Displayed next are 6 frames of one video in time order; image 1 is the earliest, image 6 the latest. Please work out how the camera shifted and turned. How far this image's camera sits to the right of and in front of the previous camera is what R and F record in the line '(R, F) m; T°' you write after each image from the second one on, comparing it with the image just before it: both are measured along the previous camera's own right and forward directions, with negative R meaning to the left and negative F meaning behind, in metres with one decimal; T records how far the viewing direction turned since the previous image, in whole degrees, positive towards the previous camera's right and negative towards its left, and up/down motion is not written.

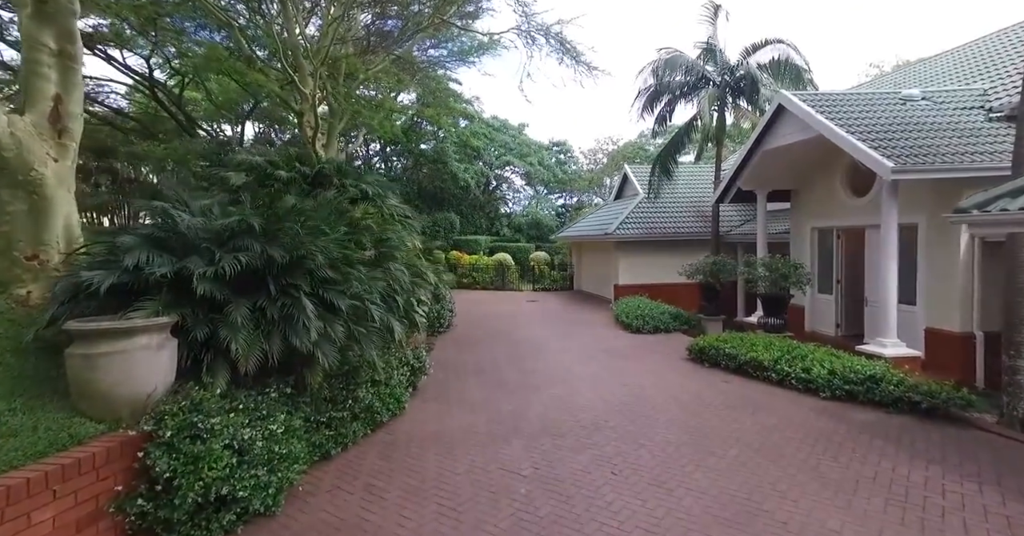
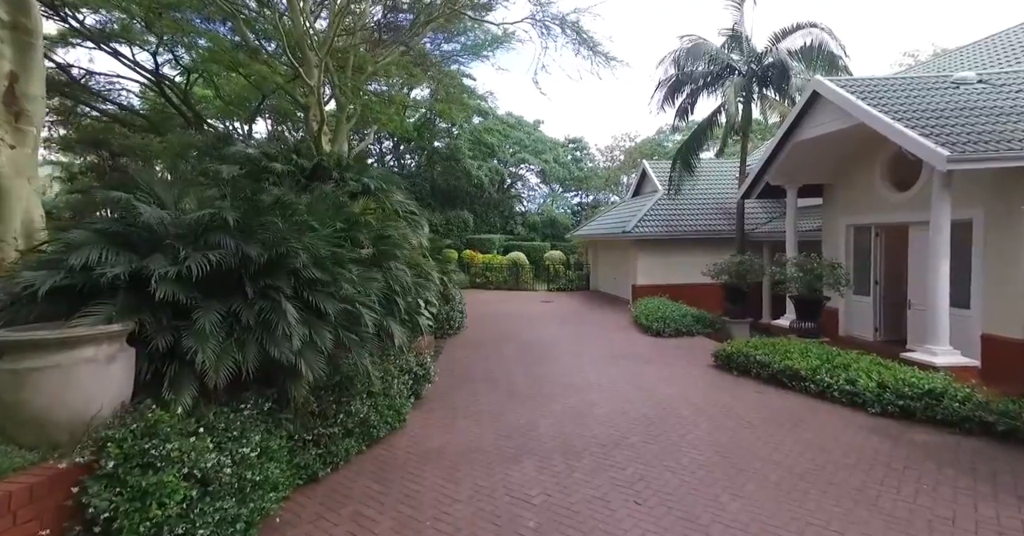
(+0.1, +0.5) m; -2°
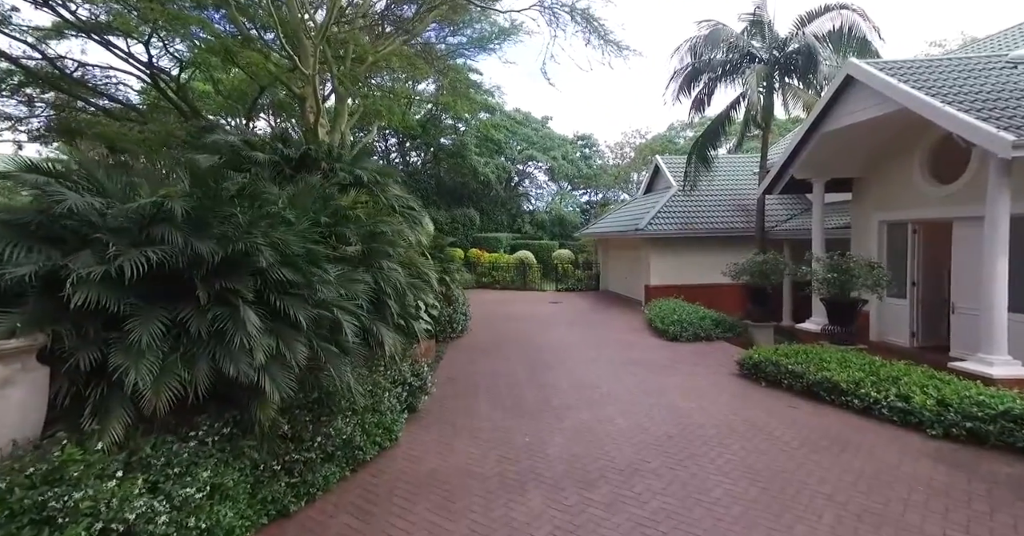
(0.0, +0.6) m; -1°
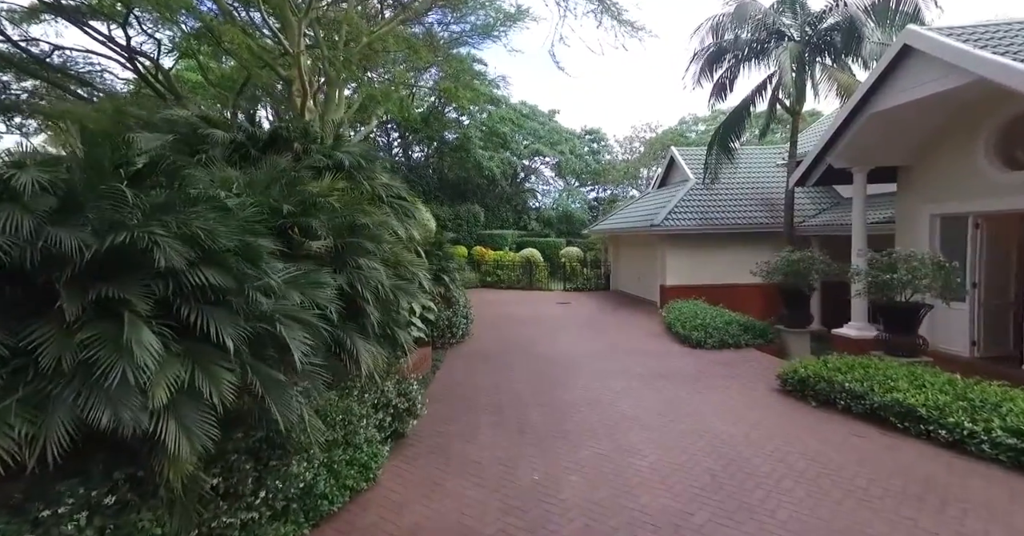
(0.0, +1.0) m; -1°
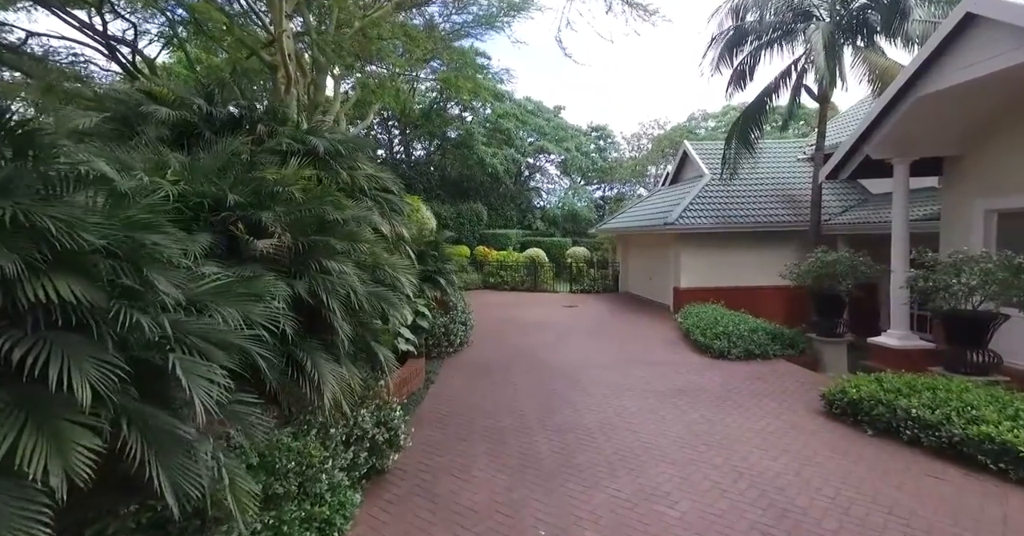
(0.0, +0.9) m; -1°
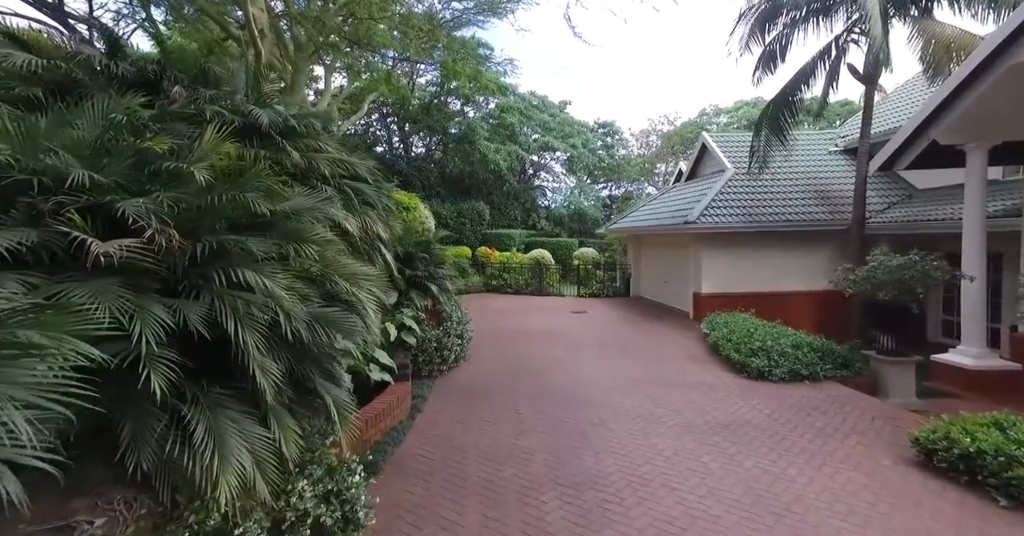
(0.0, +1.2) m; 0°
